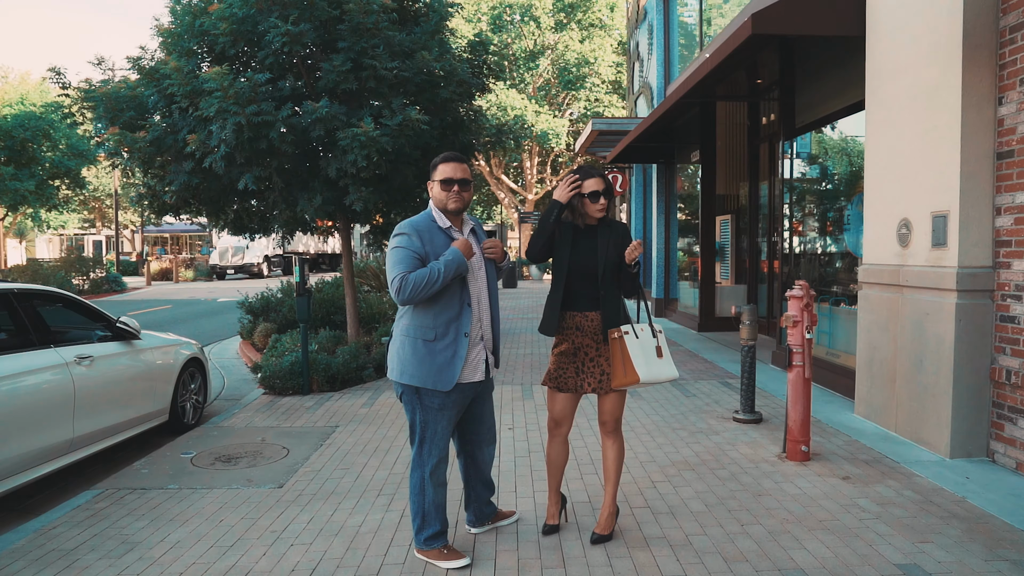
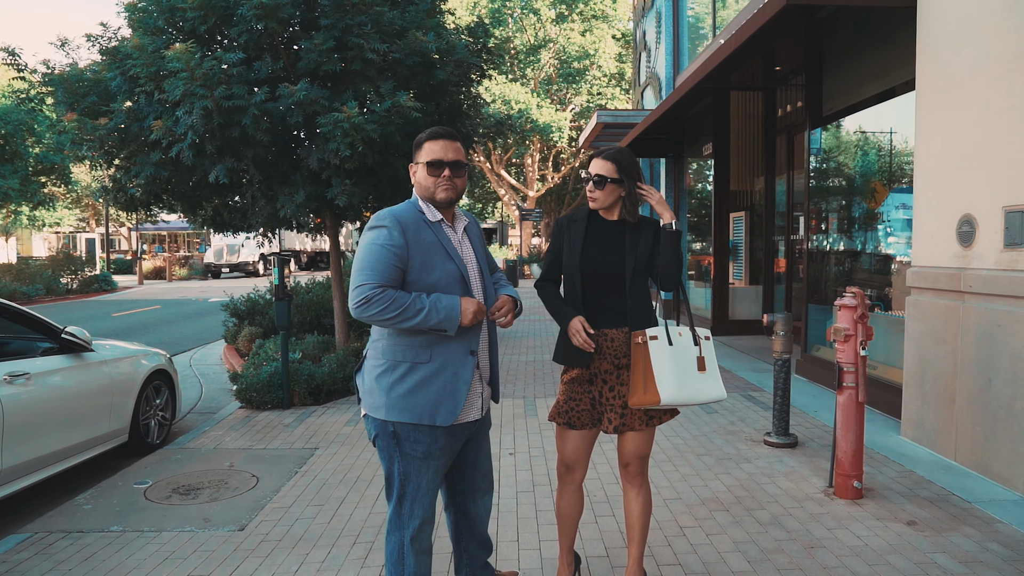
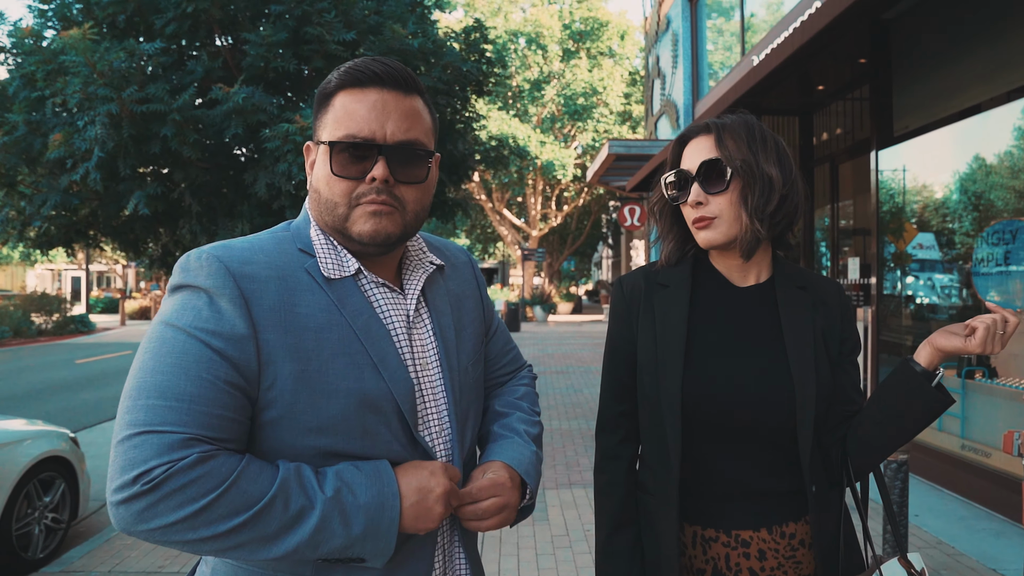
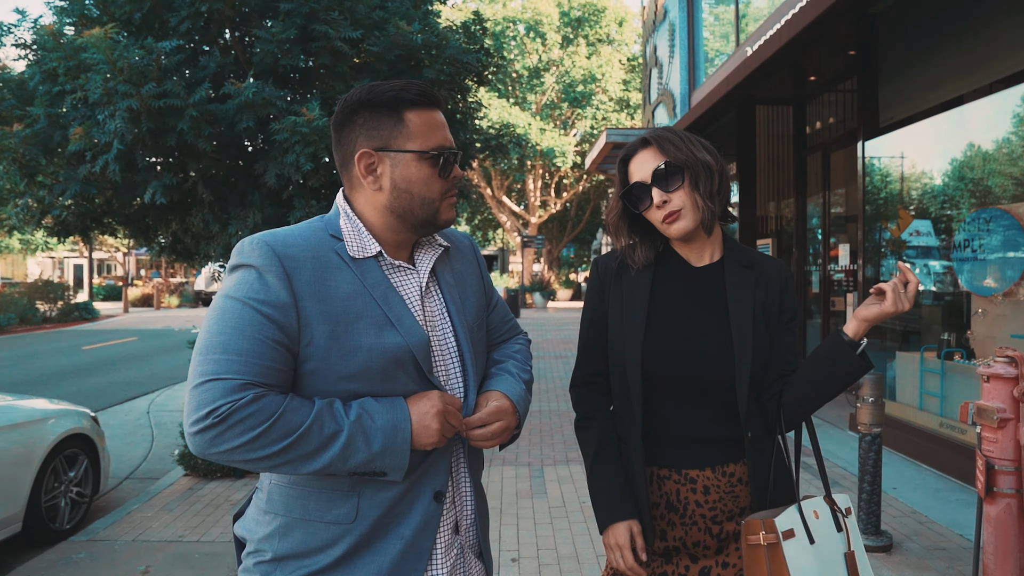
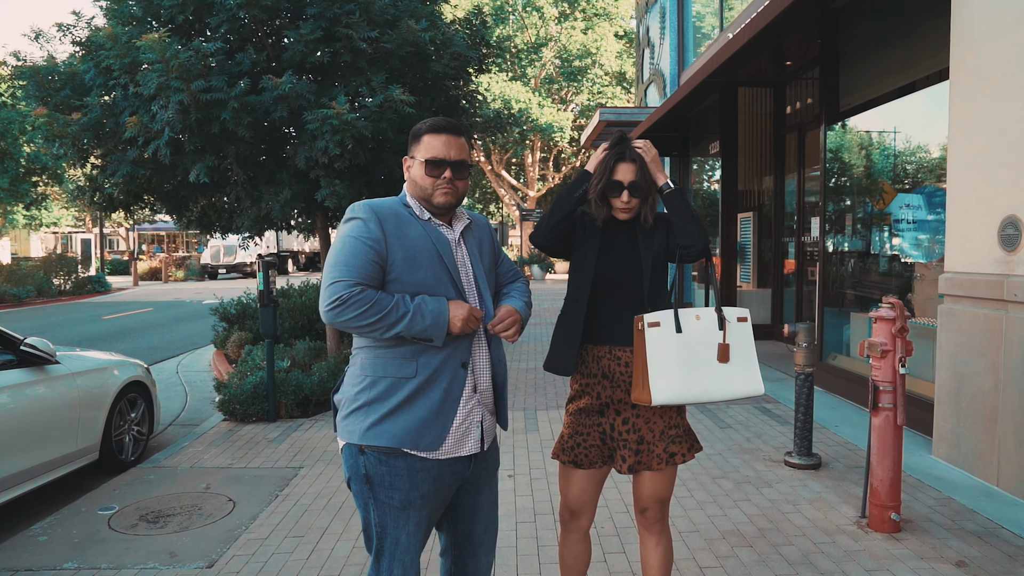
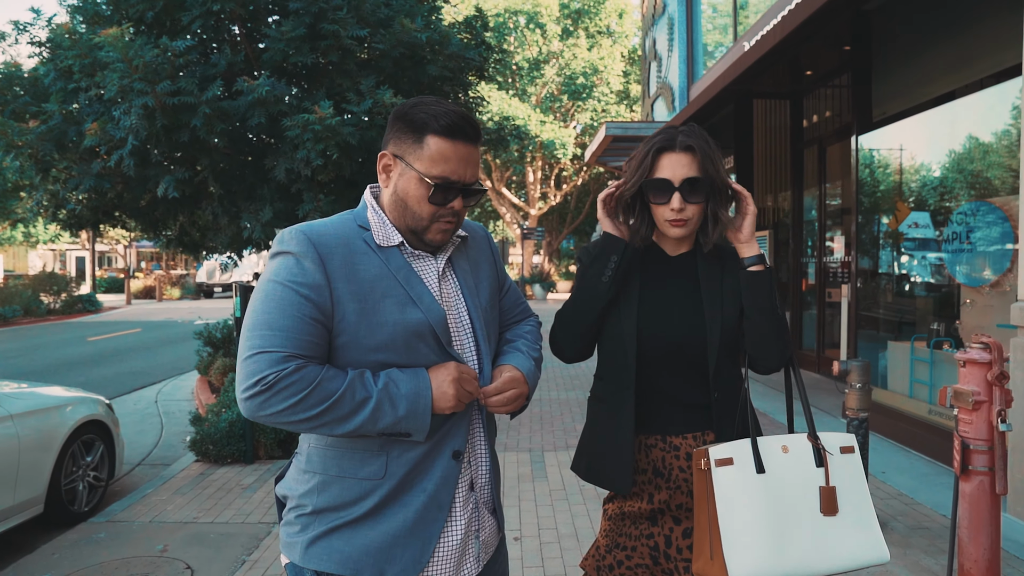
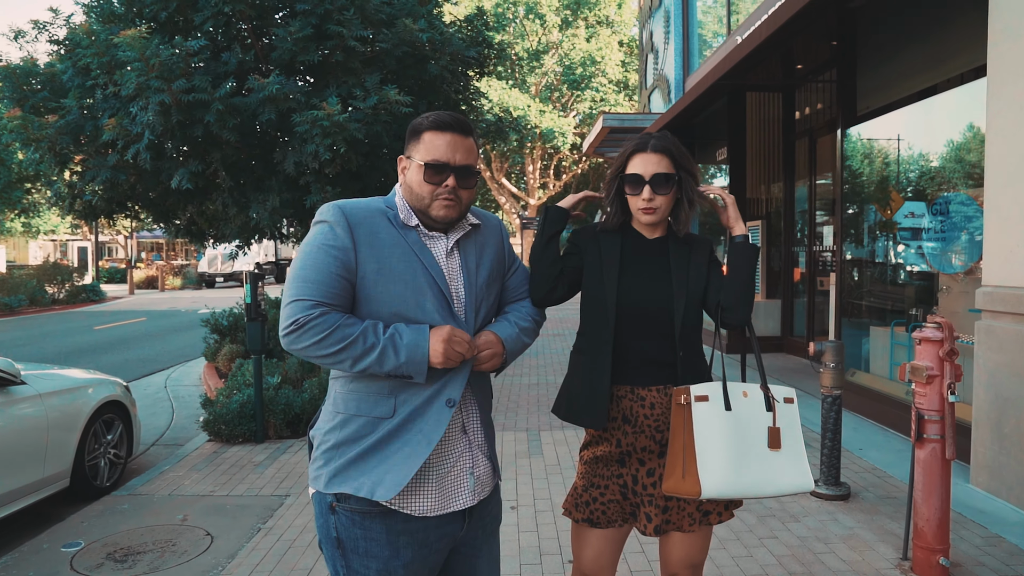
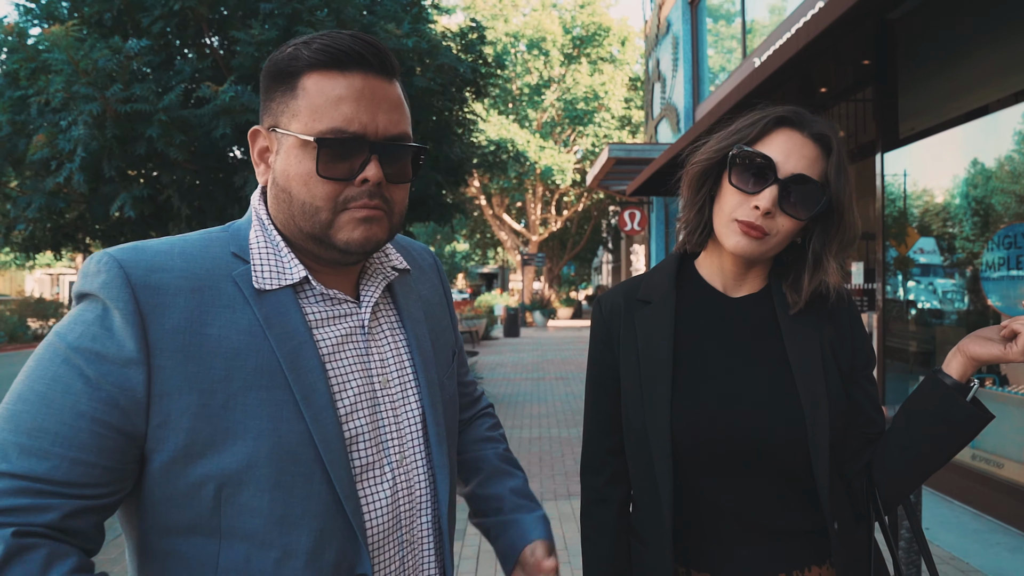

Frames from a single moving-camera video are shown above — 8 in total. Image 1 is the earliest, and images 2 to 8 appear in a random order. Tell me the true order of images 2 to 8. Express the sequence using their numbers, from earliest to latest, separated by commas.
2, 5, 7, 6, 4, 3, 8
